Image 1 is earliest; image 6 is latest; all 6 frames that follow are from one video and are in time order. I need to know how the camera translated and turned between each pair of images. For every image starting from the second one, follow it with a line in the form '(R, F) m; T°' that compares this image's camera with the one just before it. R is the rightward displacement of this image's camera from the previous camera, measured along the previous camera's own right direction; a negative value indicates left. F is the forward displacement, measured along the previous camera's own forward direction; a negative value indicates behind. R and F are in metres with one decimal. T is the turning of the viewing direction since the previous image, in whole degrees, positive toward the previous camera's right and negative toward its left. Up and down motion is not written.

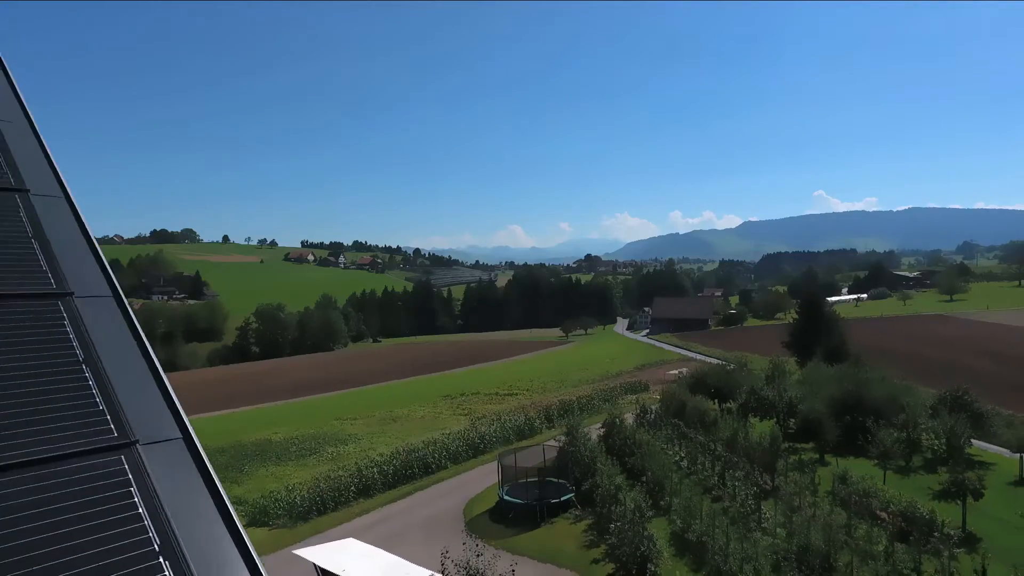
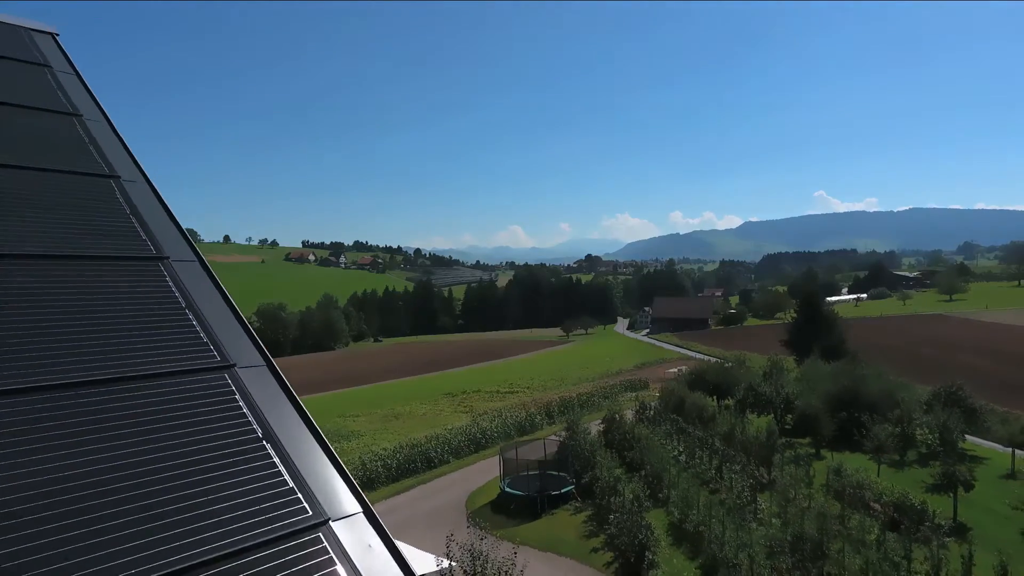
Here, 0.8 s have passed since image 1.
(0.0, -0.4) m; 0°
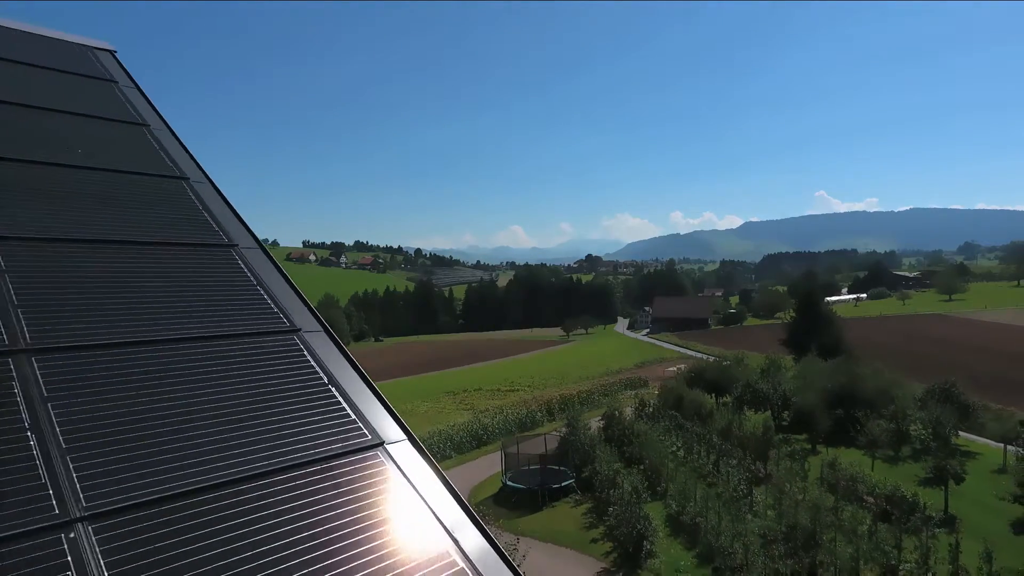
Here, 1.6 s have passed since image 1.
(0.0, -0.4) m; 0°
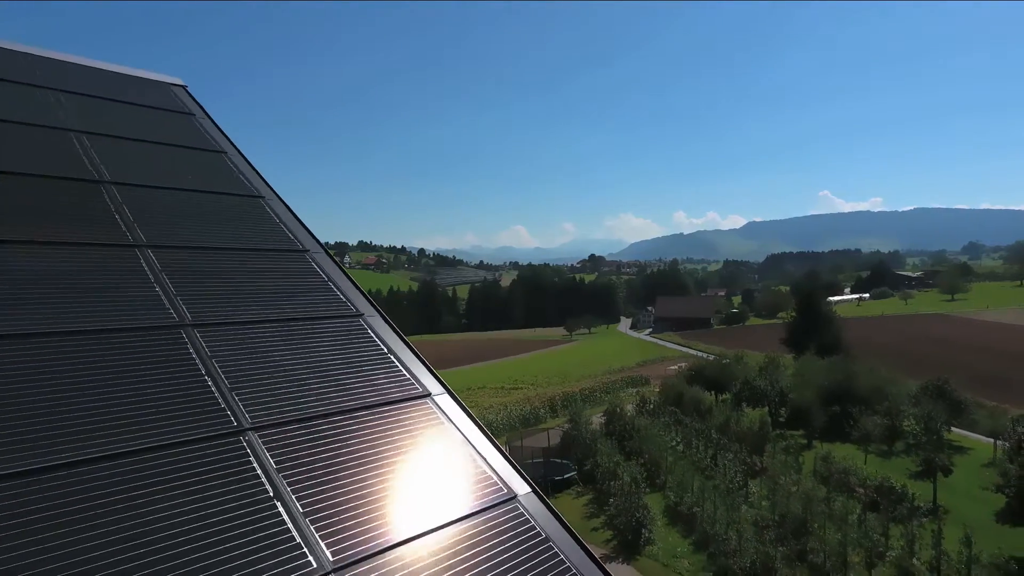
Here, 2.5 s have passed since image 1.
(0.0, -0.8) m; 0°
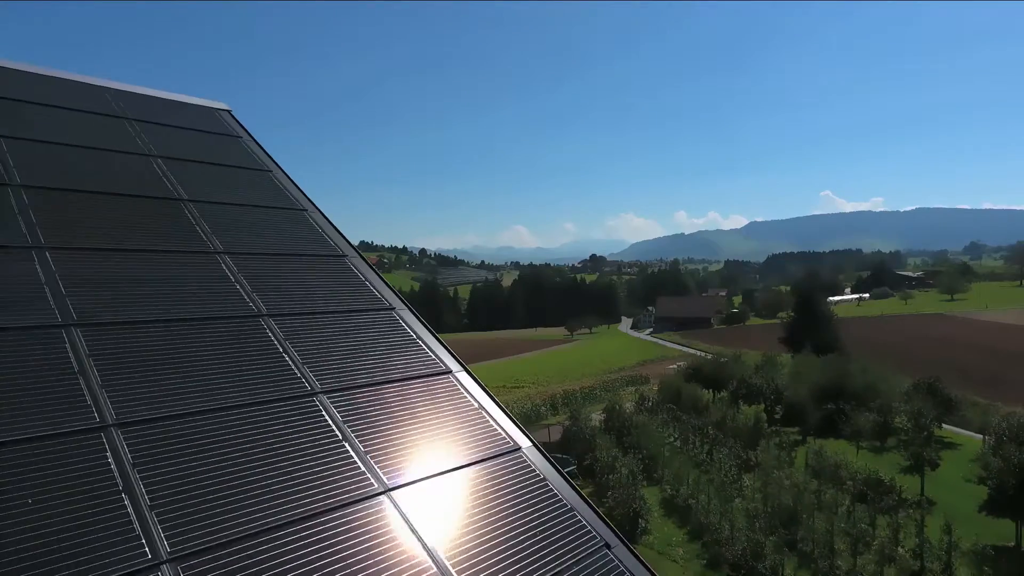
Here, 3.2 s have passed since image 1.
(0.0, -0.7) m; 0°
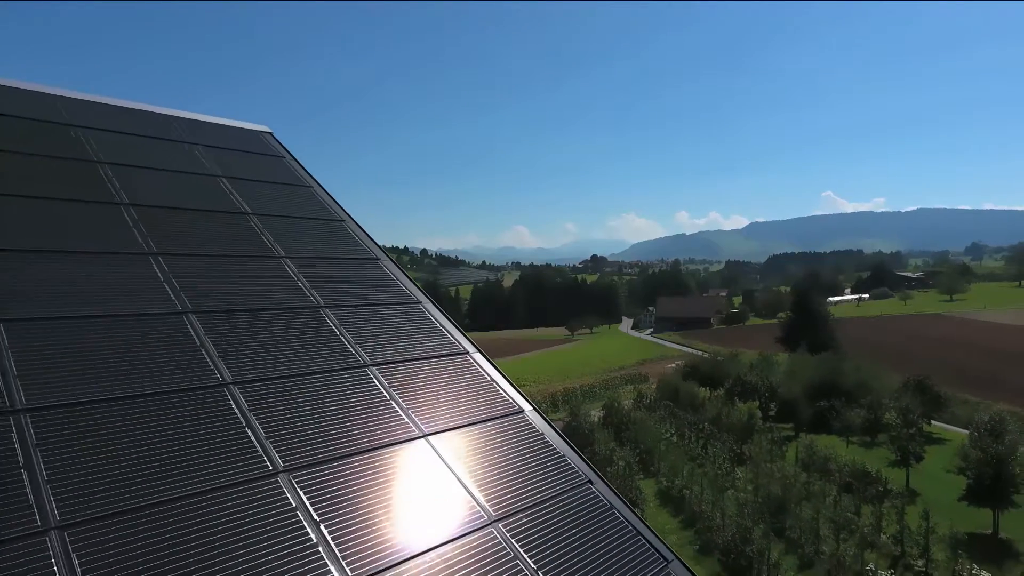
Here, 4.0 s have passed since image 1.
(0.0, -0.8) m; 0°
